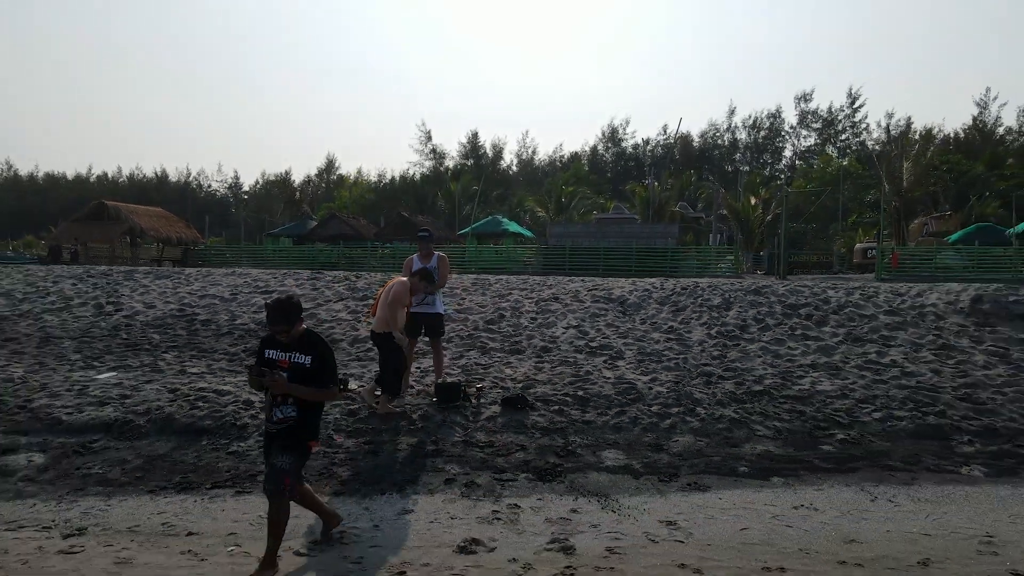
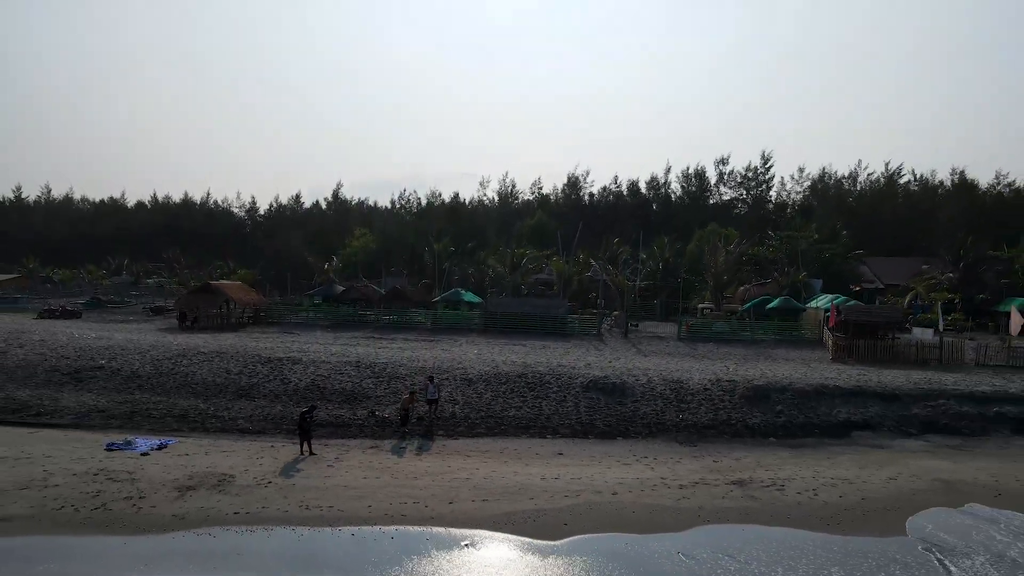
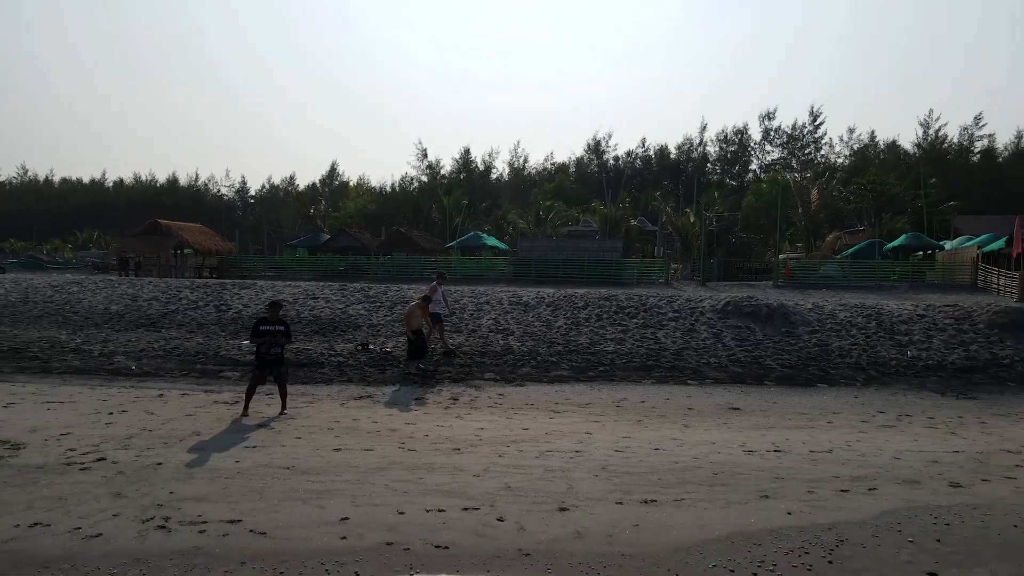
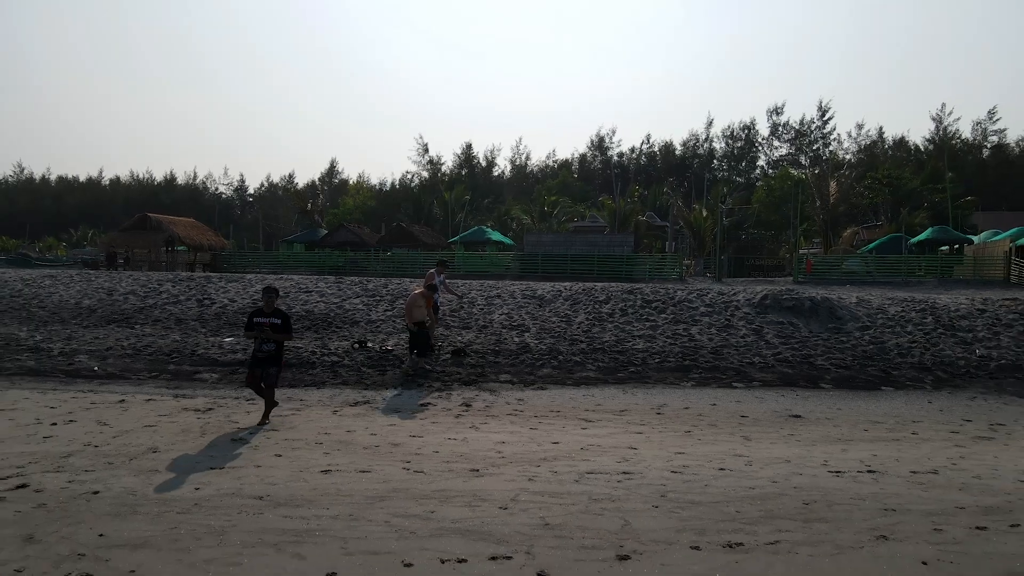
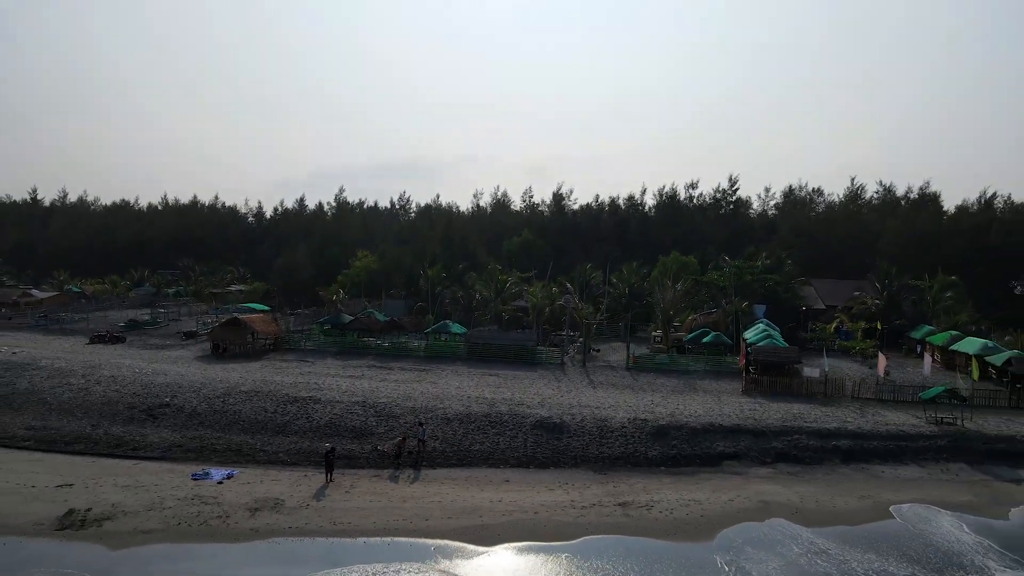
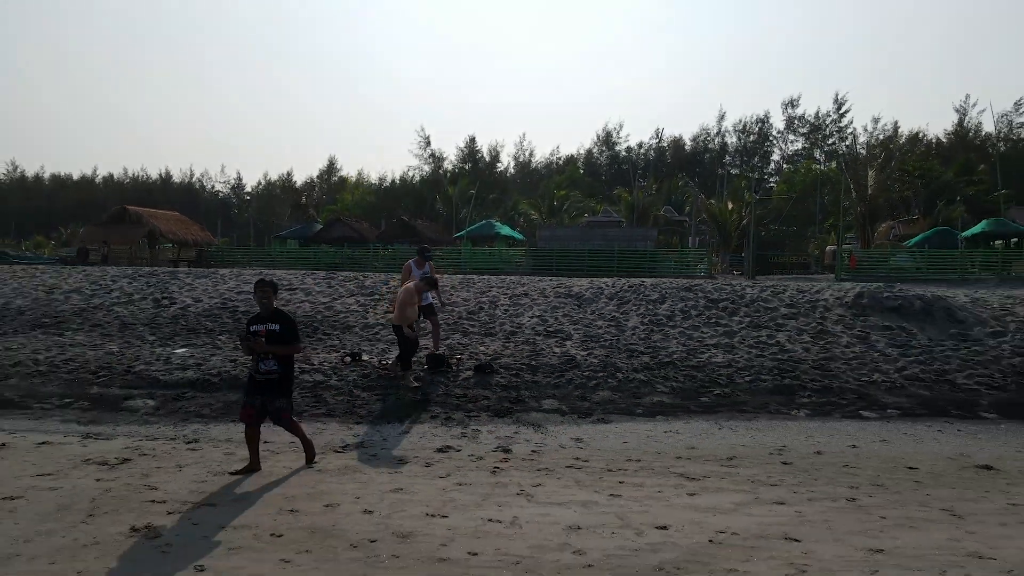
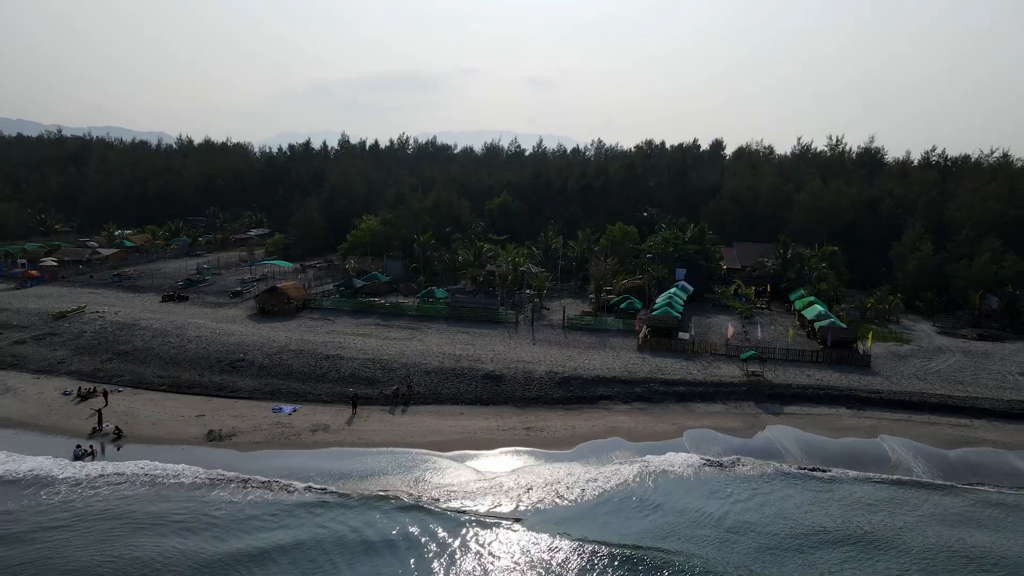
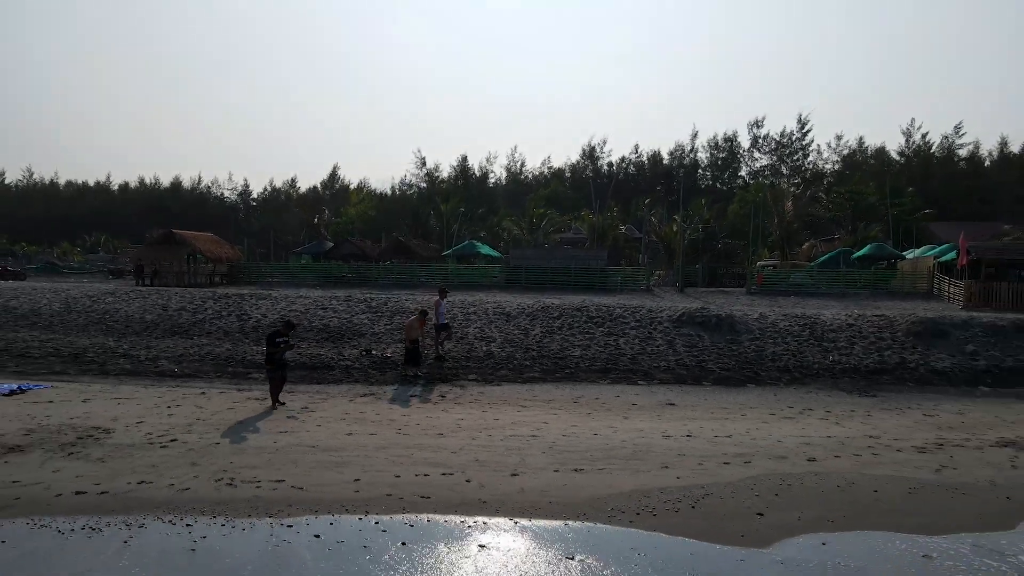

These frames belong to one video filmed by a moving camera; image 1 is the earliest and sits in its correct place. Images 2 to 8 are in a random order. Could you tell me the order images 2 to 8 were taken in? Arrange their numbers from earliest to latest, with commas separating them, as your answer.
6, 4, 3, 8, 2, 5, 7
